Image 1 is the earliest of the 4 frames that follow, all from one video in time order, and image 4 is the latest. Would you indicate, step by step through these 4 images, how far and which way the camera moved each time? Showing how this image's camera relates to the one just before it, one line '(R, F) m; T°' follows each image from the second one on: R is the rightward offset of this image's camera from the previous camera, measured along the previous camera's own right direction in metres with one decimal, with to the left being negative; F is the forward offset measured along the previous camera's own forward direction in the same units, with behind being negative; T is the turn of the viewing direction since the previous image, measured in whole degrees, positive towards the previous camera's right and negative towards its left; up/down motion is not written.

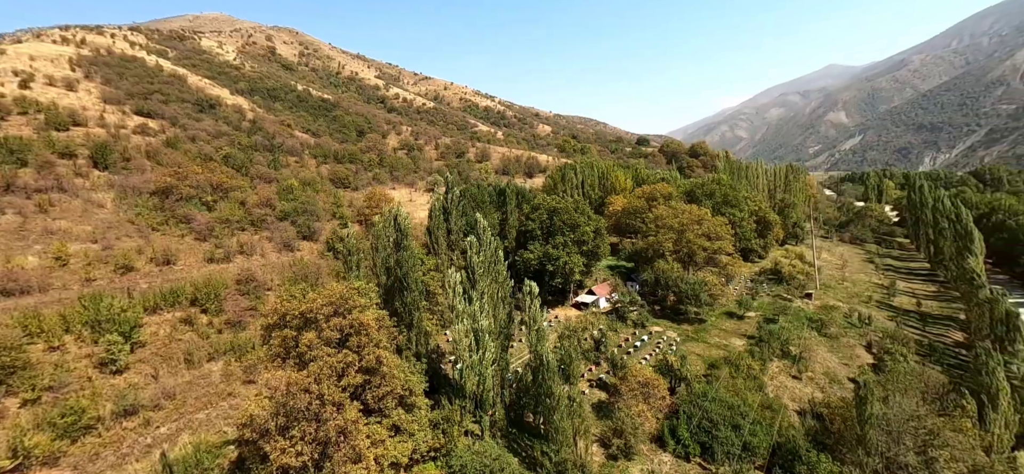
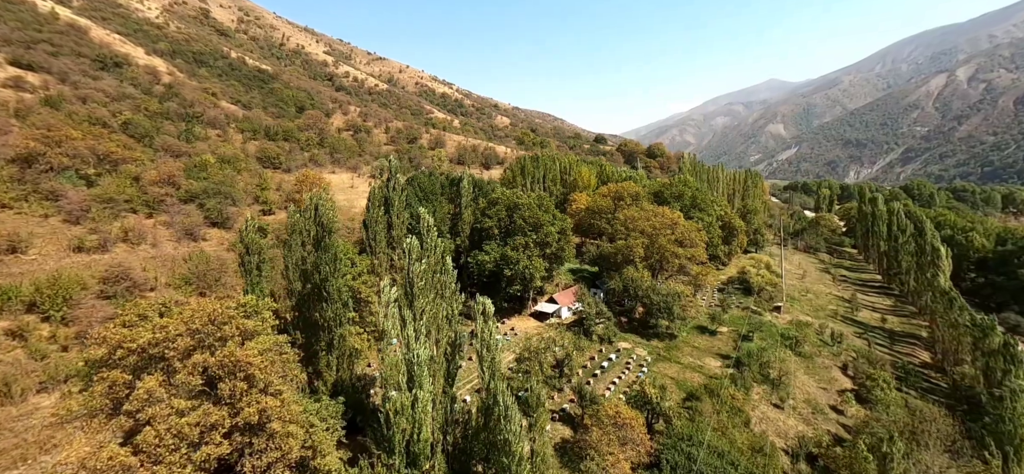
(-0.3, +6.6) m; +6°
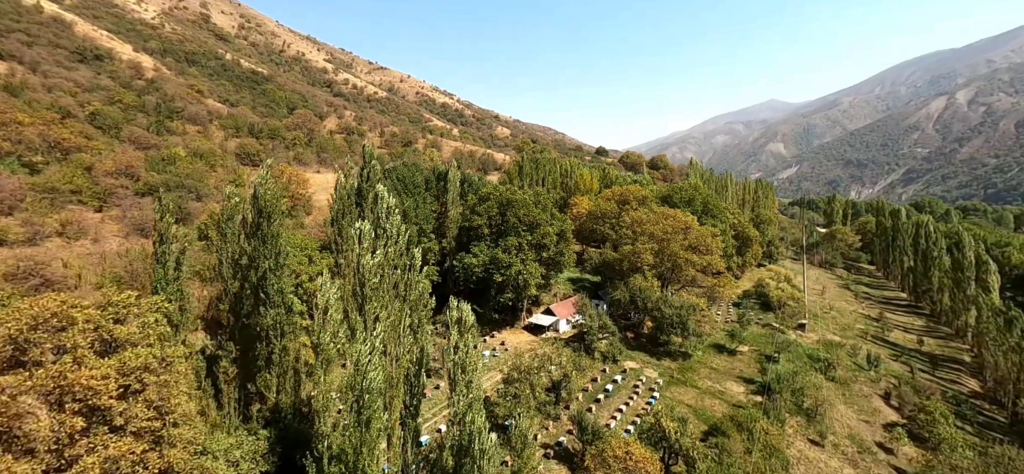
(+0.5, +5.1) m; 0°
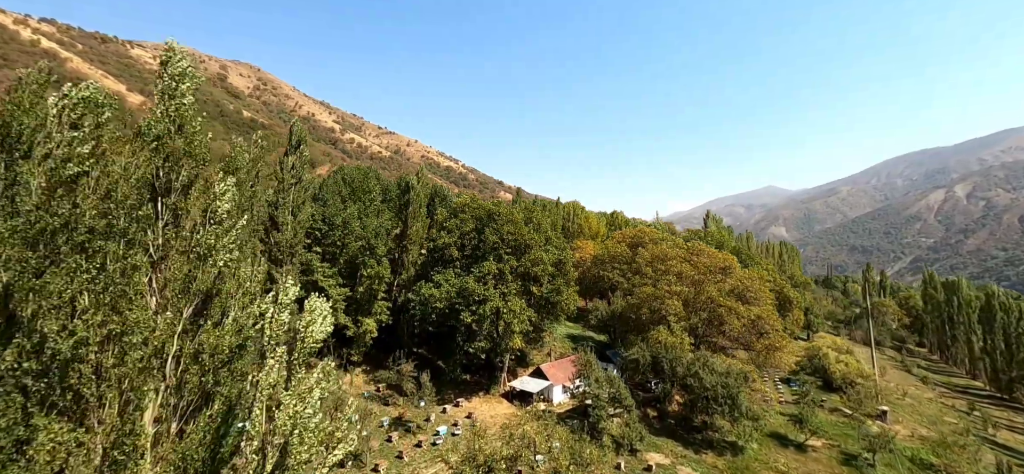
(+1.2, +9.9) m; 0°
